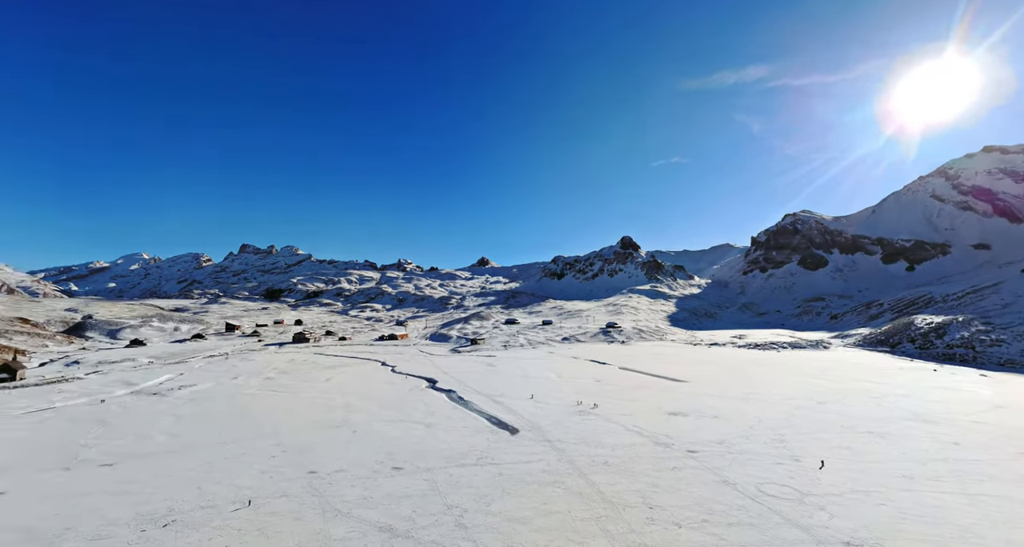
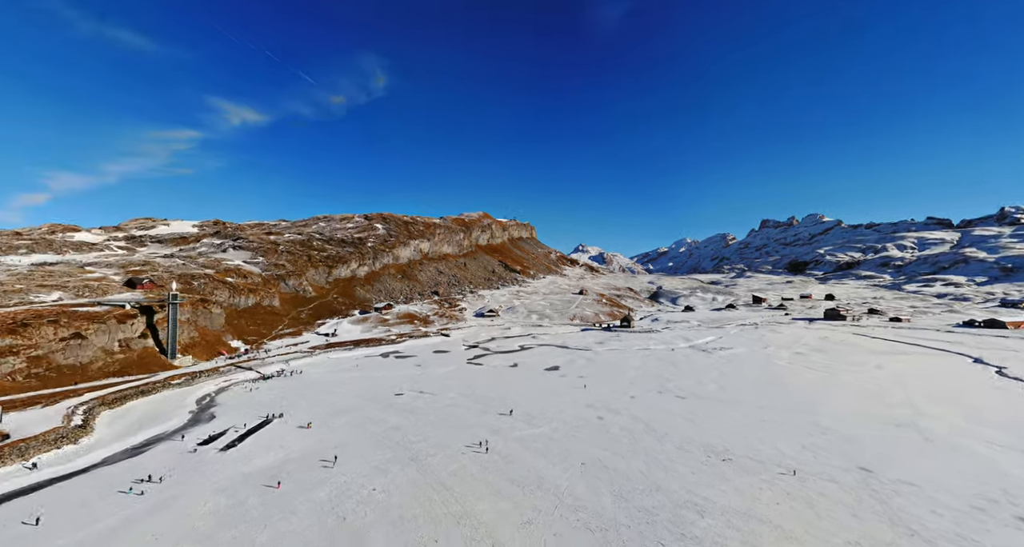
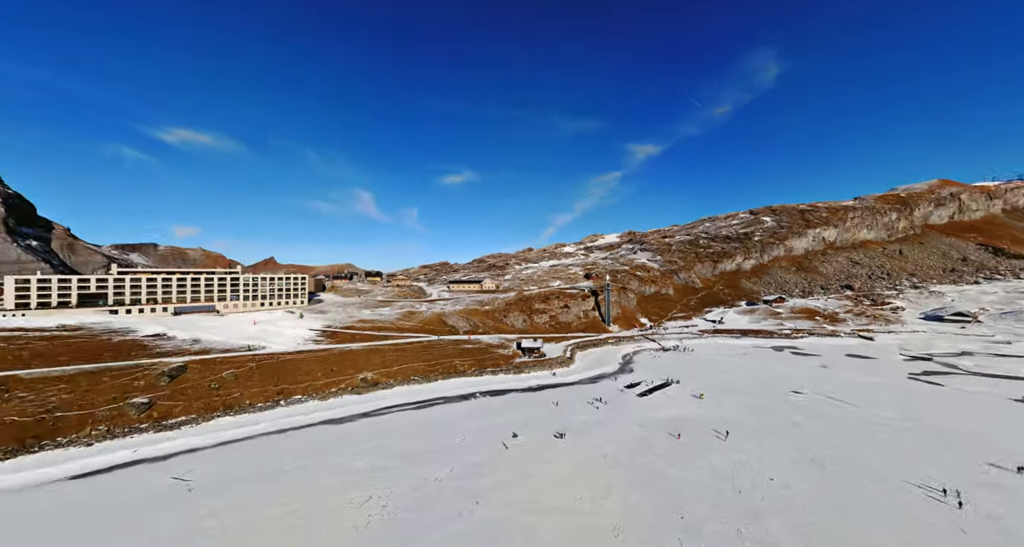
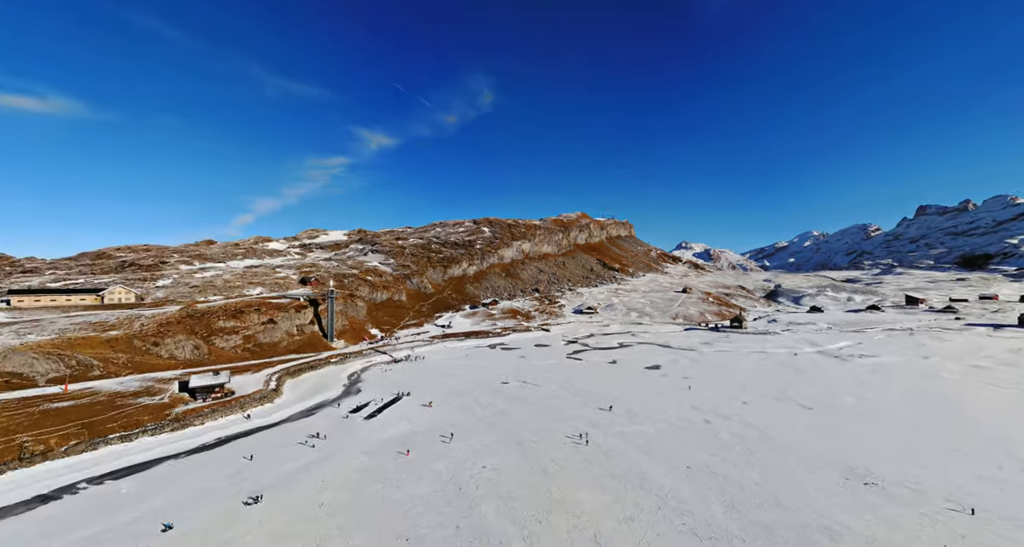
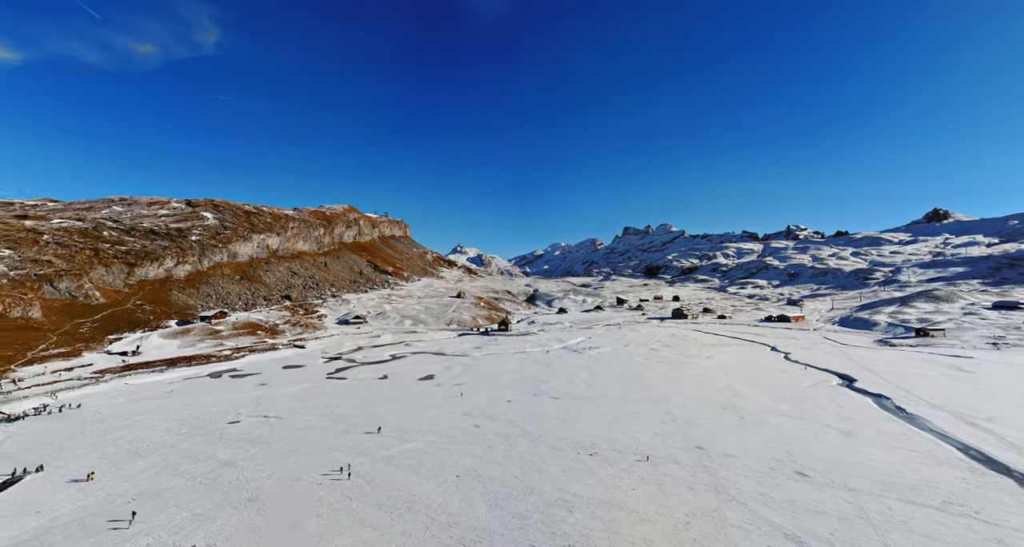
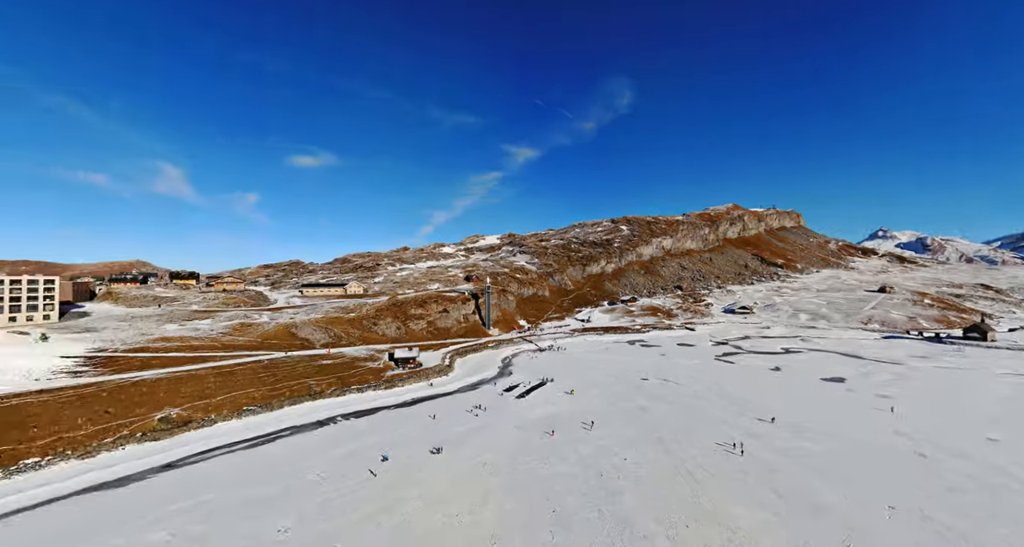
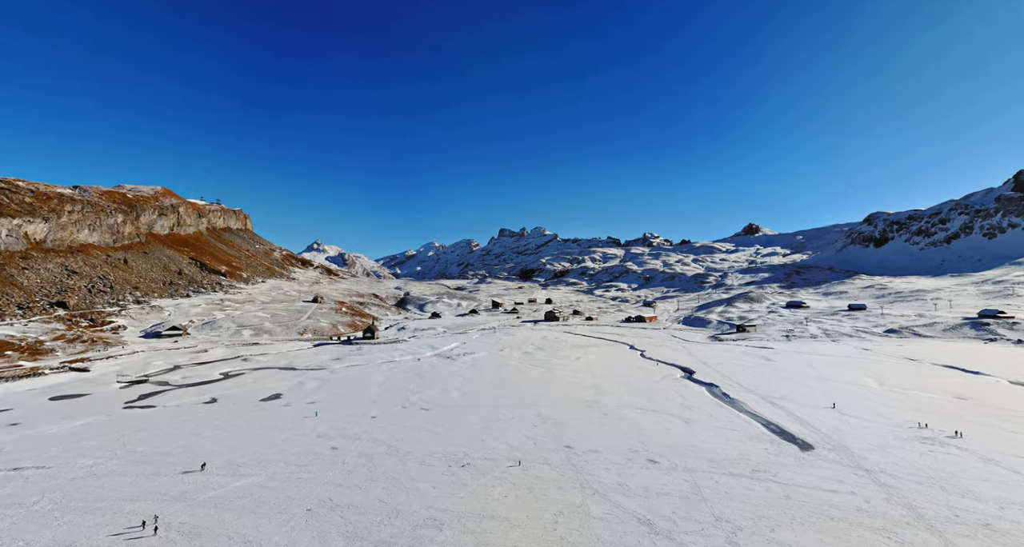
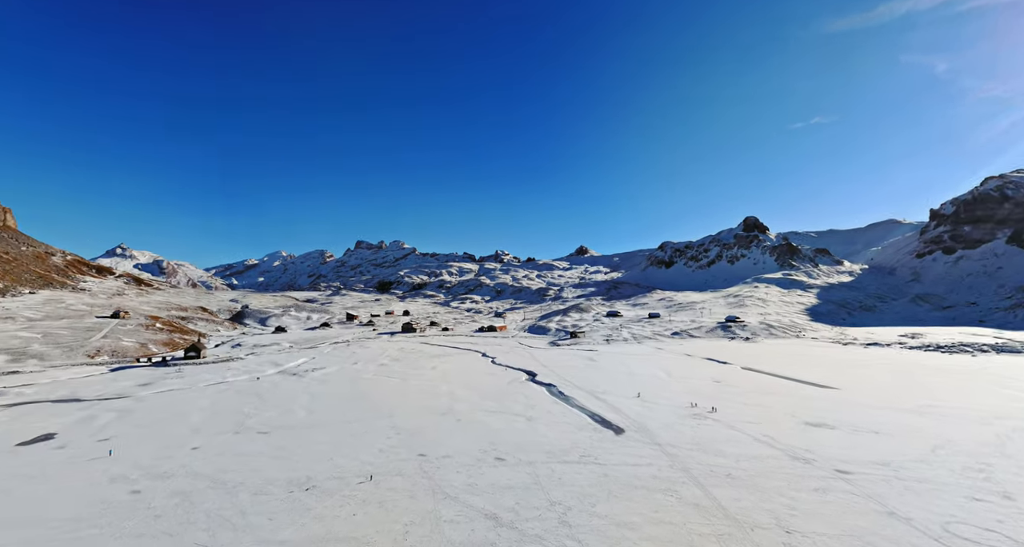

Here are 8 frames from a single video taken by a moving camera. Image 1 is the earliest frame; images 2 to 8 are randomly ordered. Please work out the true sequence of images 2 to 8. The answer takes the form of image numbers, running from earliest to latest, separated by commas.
8, 7, 5, 2, 4, 6, 3
